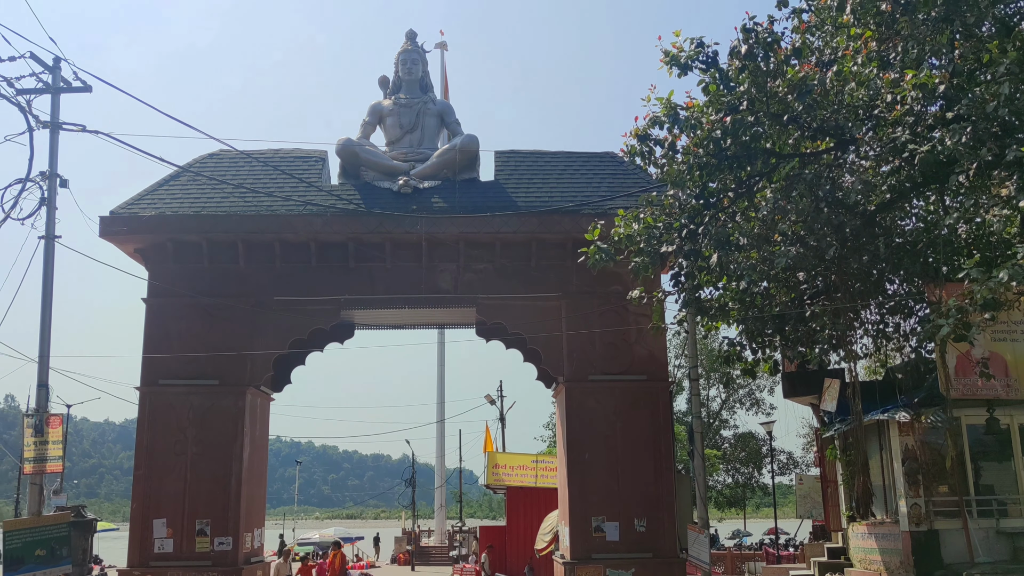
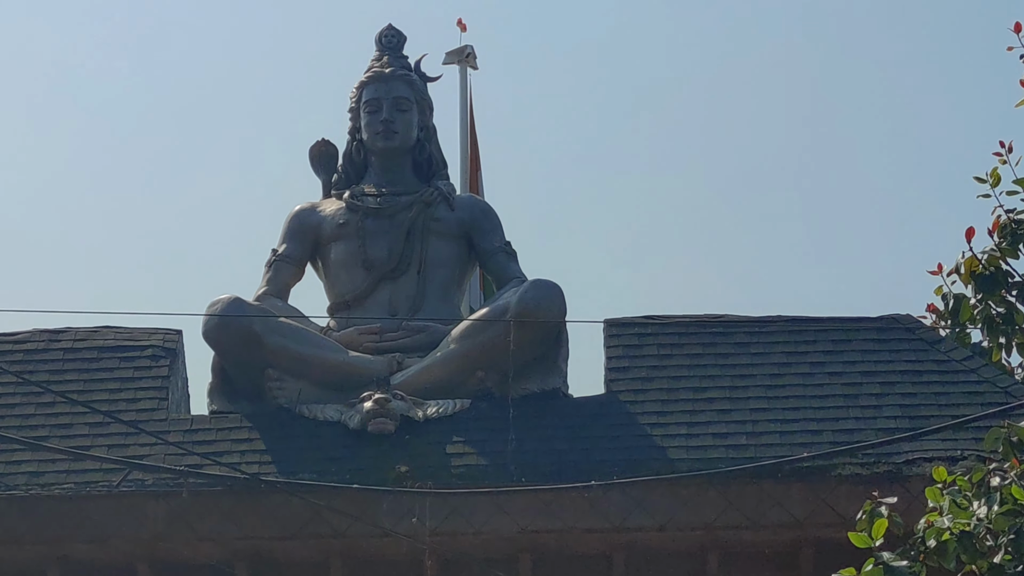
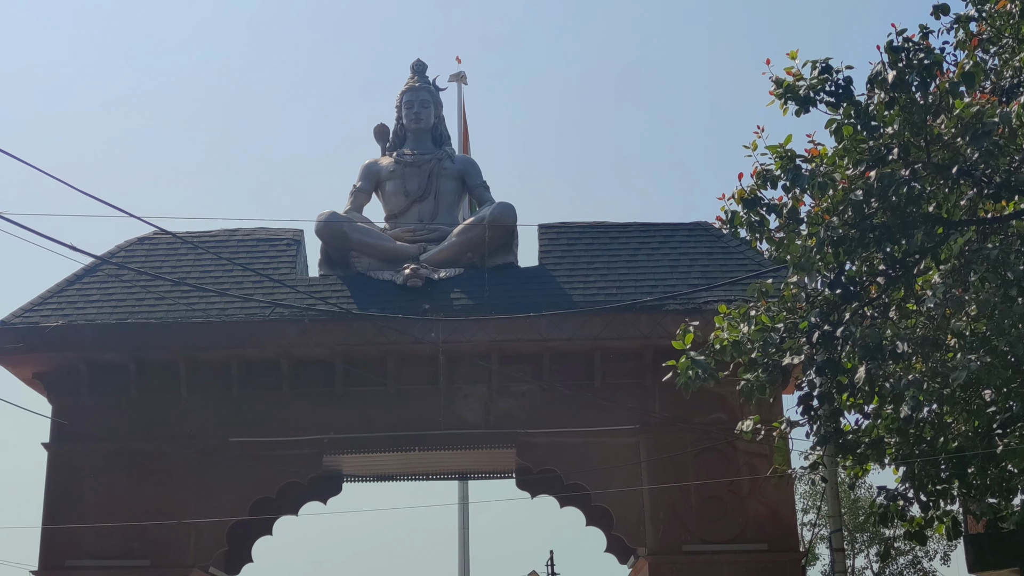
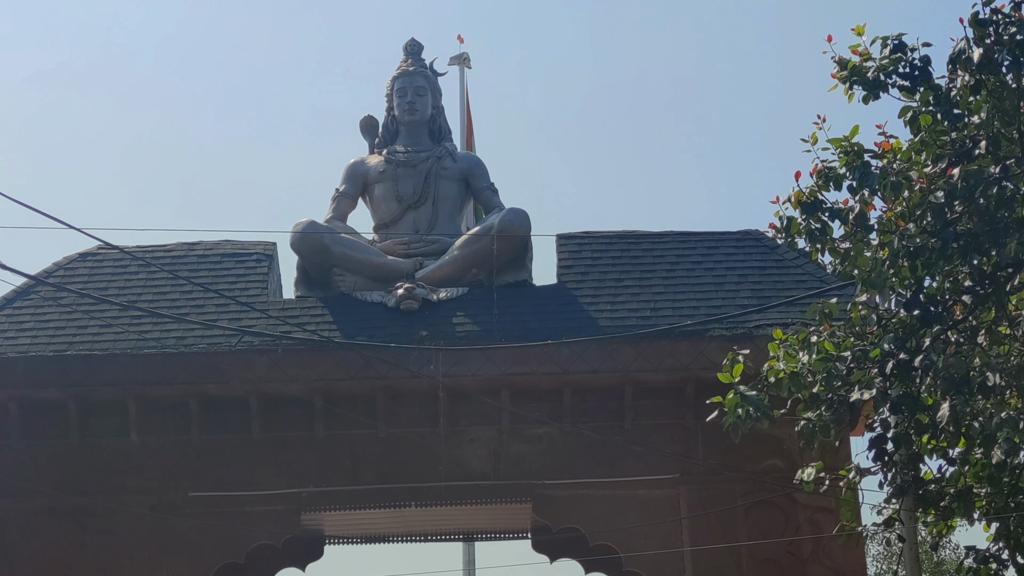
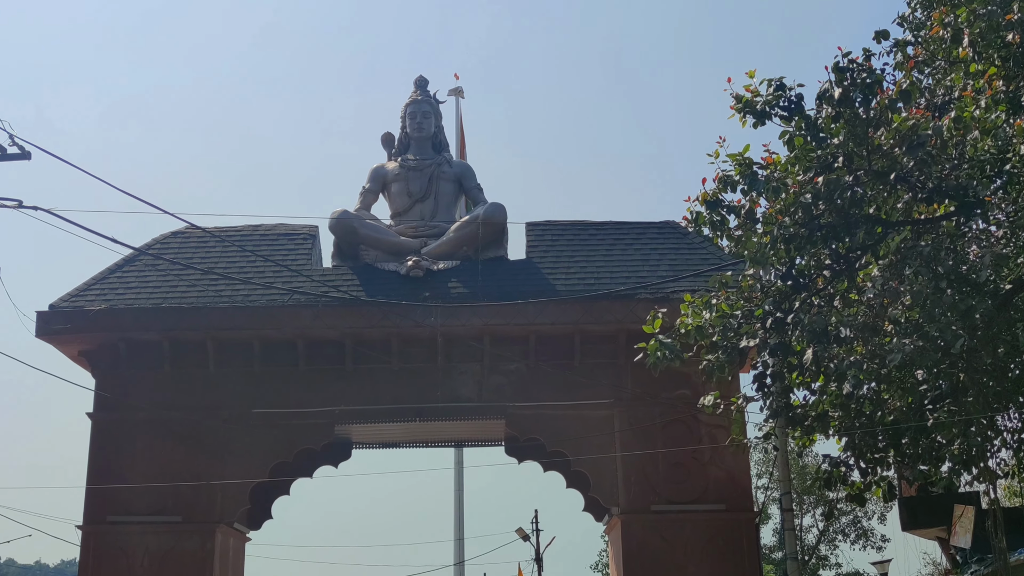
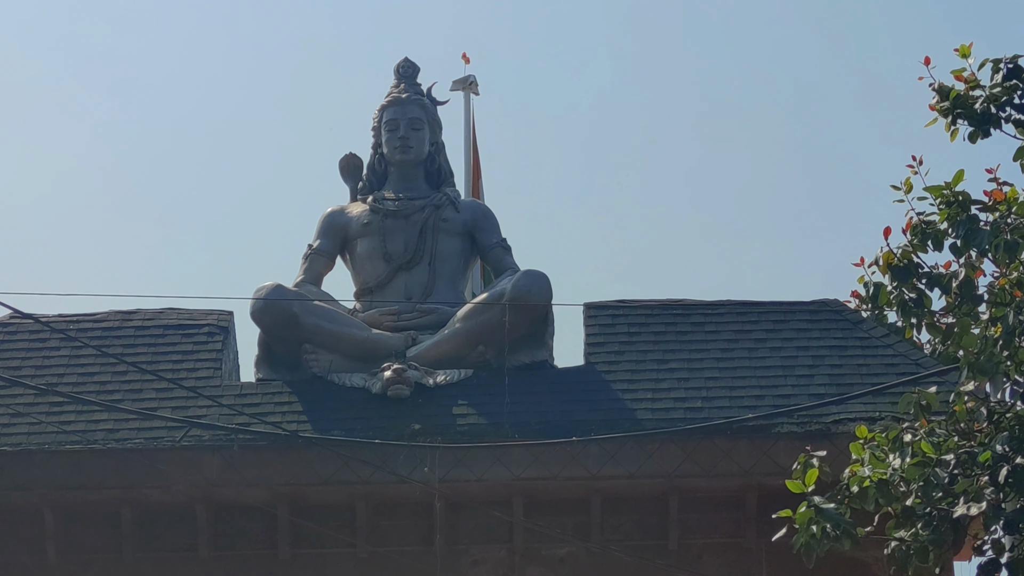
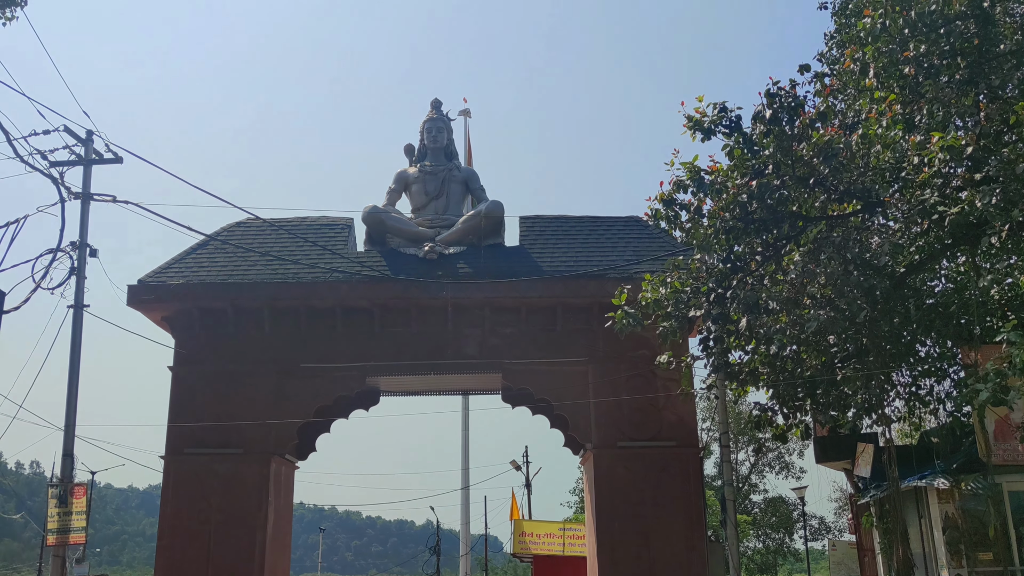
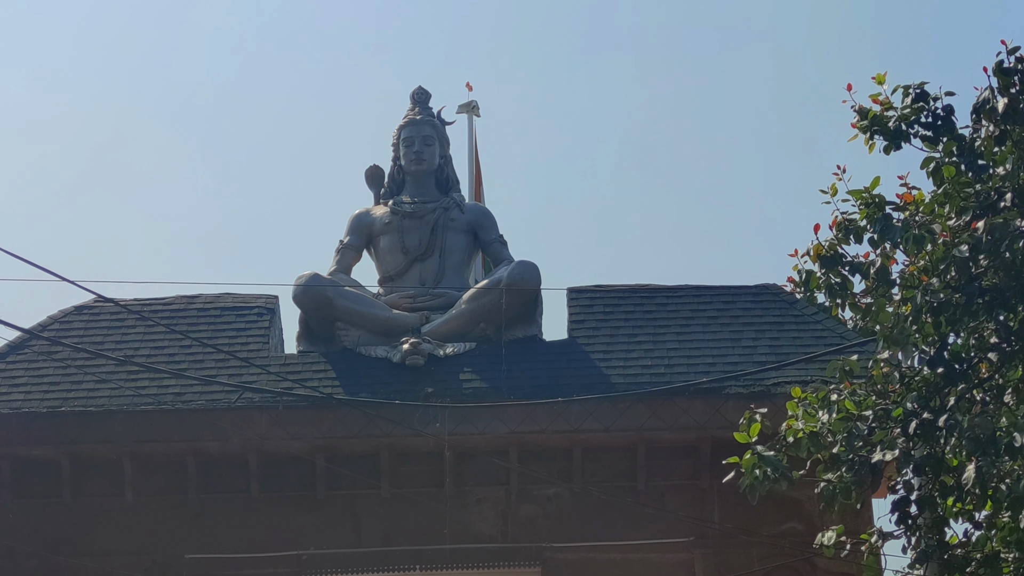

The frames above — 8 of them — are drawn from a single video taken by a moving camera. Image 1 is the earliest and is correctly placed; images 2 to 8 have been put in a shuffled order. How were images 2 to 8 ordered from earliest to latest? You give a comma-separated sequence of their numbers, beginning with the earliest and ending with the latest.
7, 5, 3, 4, 8, 6, 2
